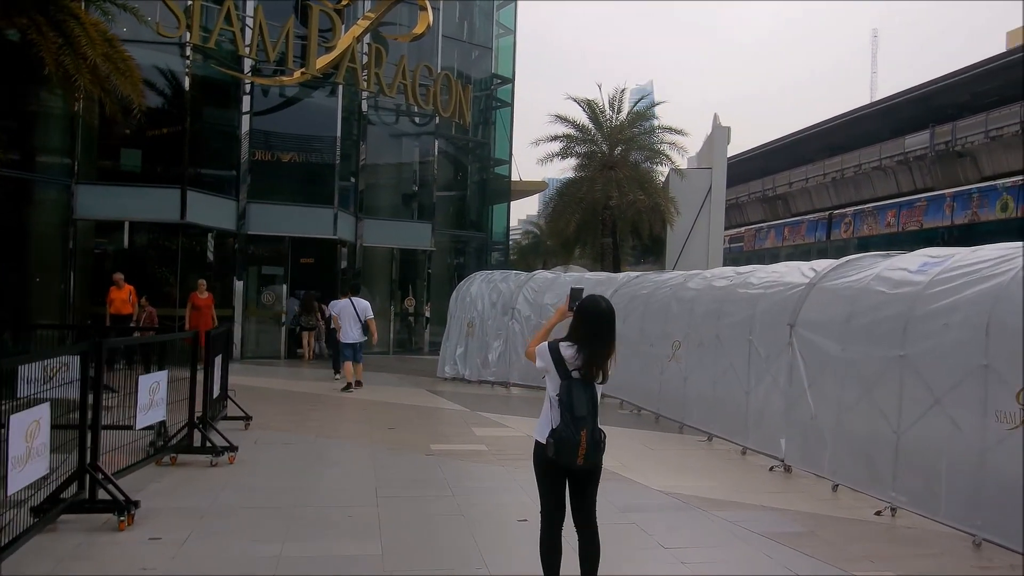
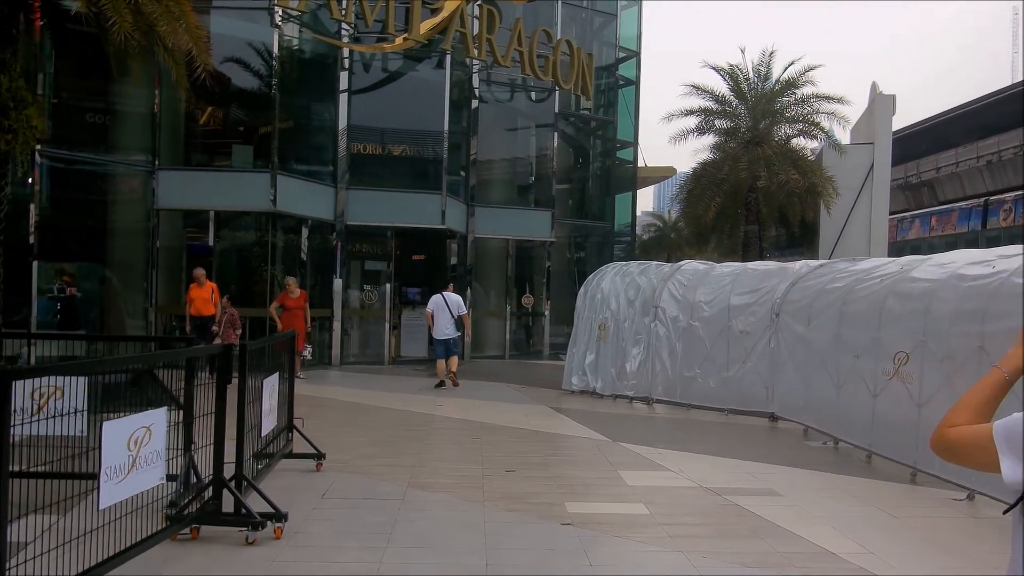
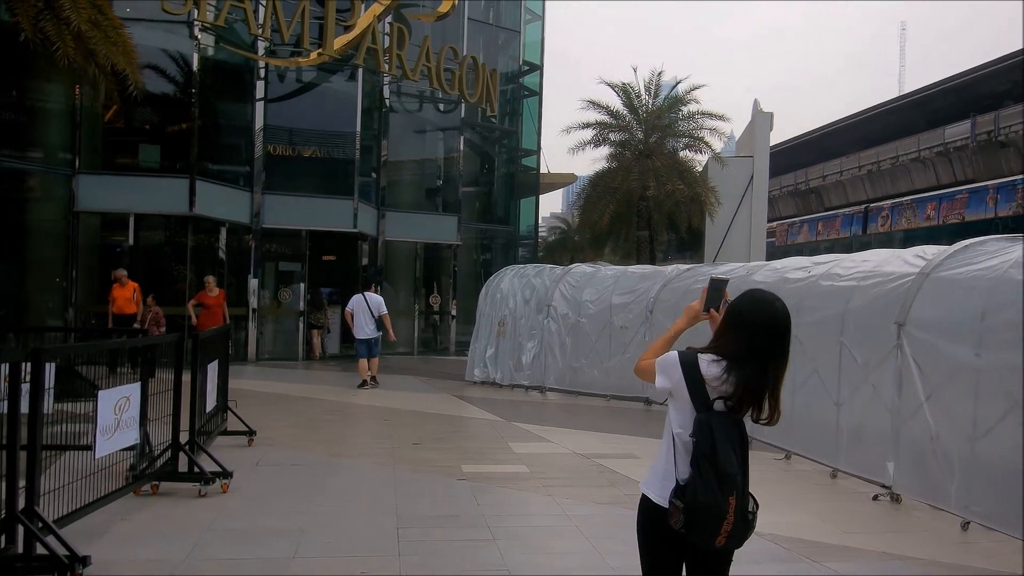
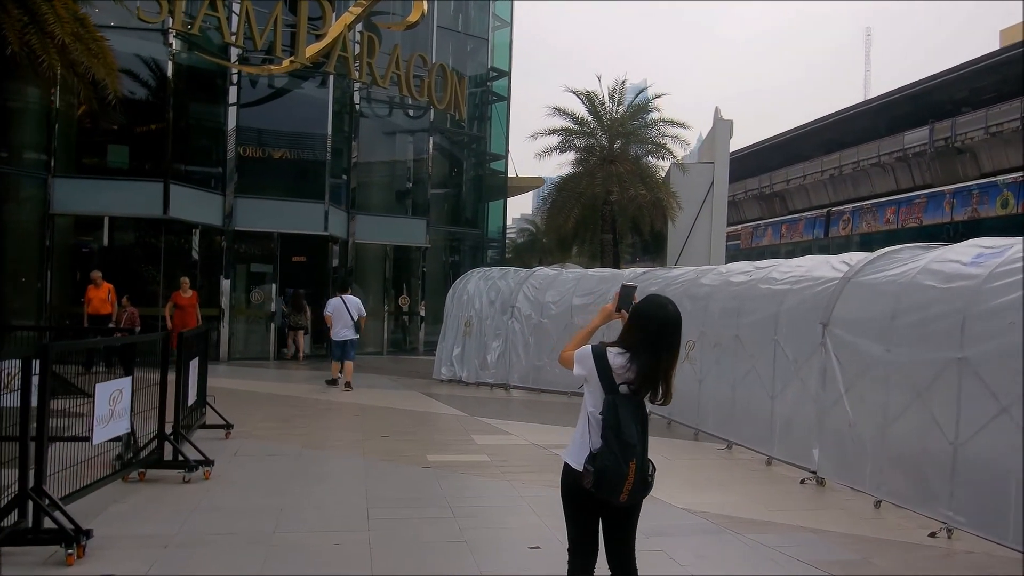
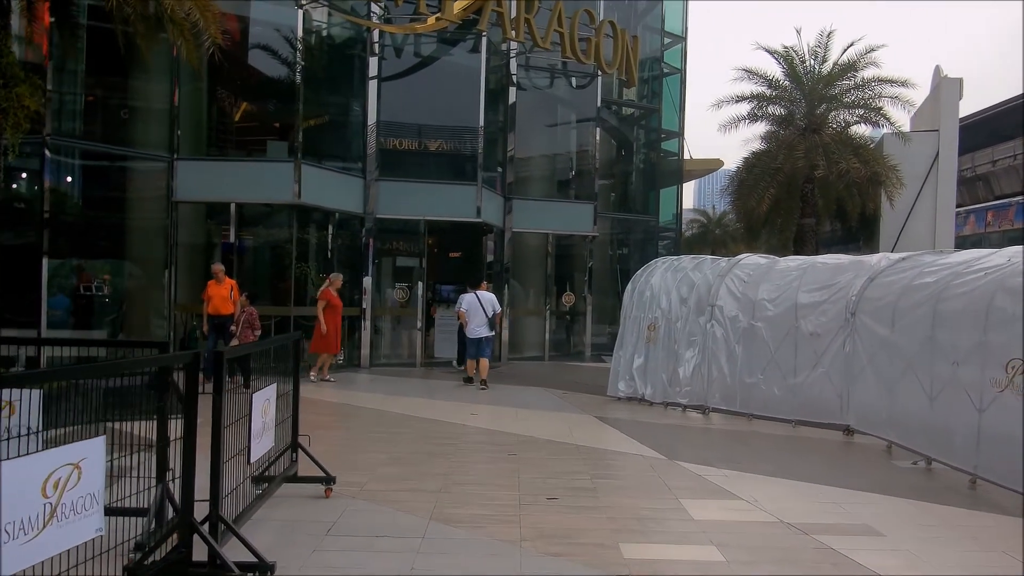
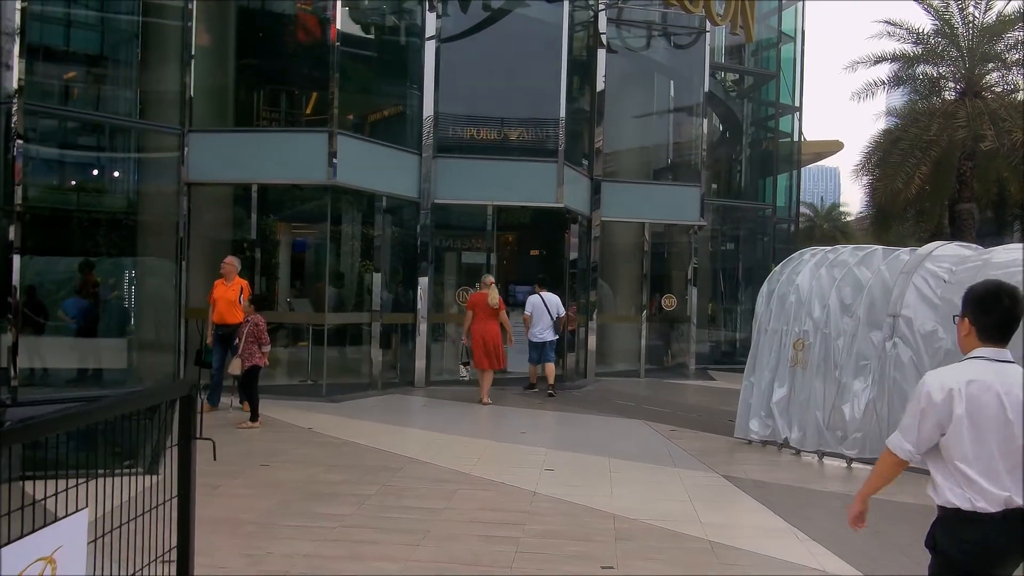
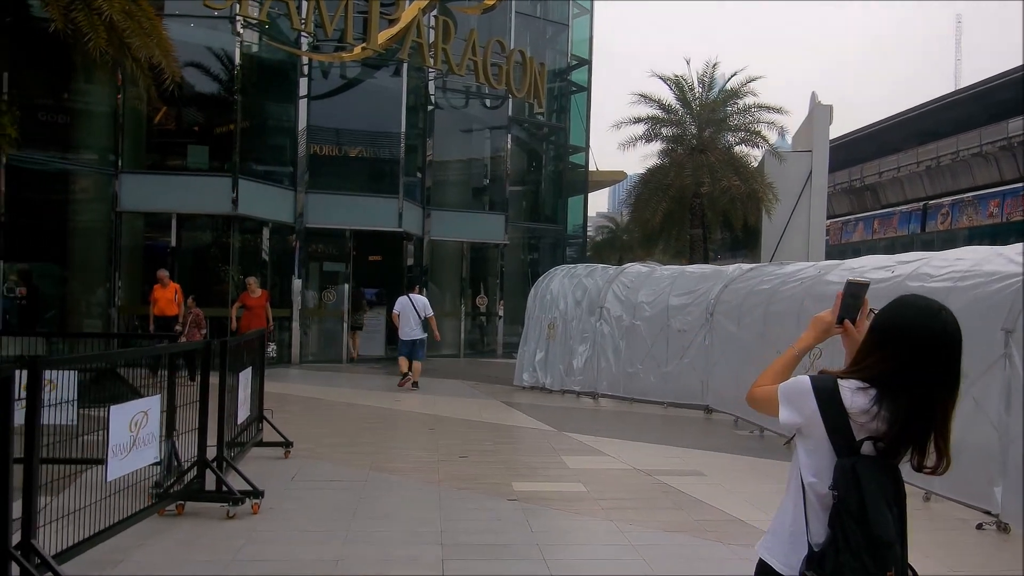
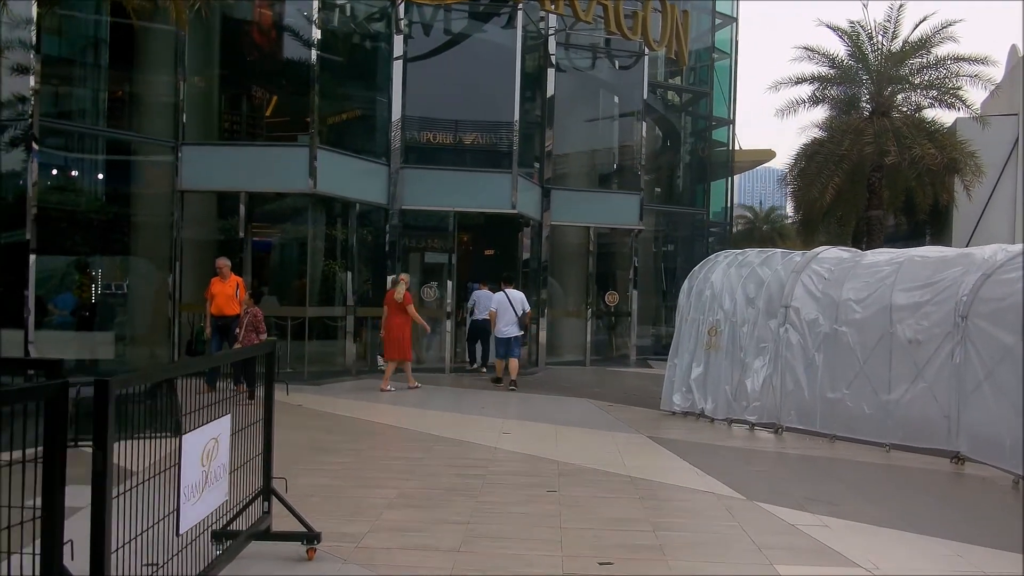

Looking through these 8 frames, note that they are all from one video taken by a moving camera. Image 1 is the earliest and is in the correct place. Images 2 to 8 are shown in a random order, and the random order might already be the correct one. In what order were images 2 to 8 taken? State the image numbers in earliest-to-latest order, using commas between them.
4, 3, 7, 2, 5, 8, 6
